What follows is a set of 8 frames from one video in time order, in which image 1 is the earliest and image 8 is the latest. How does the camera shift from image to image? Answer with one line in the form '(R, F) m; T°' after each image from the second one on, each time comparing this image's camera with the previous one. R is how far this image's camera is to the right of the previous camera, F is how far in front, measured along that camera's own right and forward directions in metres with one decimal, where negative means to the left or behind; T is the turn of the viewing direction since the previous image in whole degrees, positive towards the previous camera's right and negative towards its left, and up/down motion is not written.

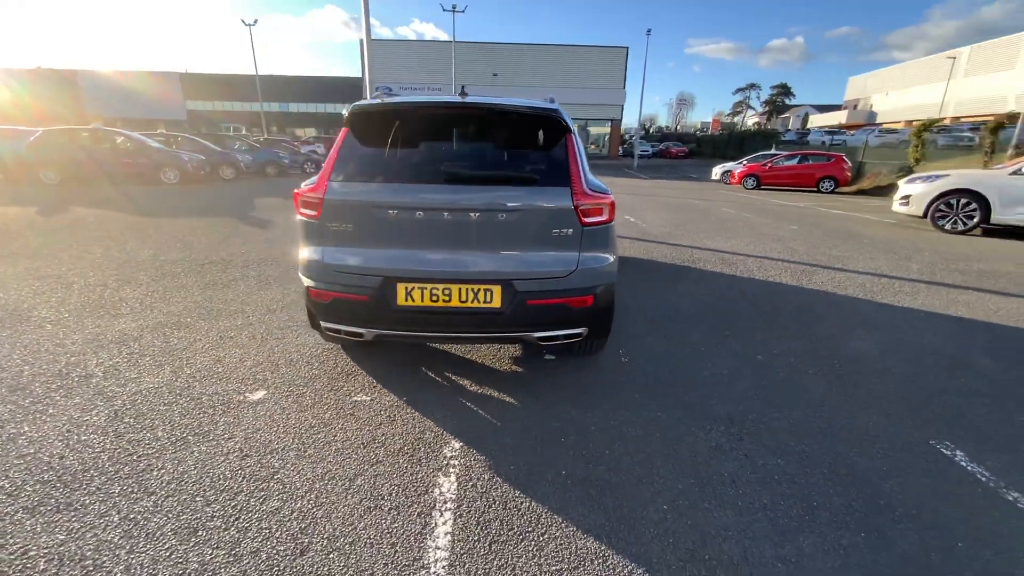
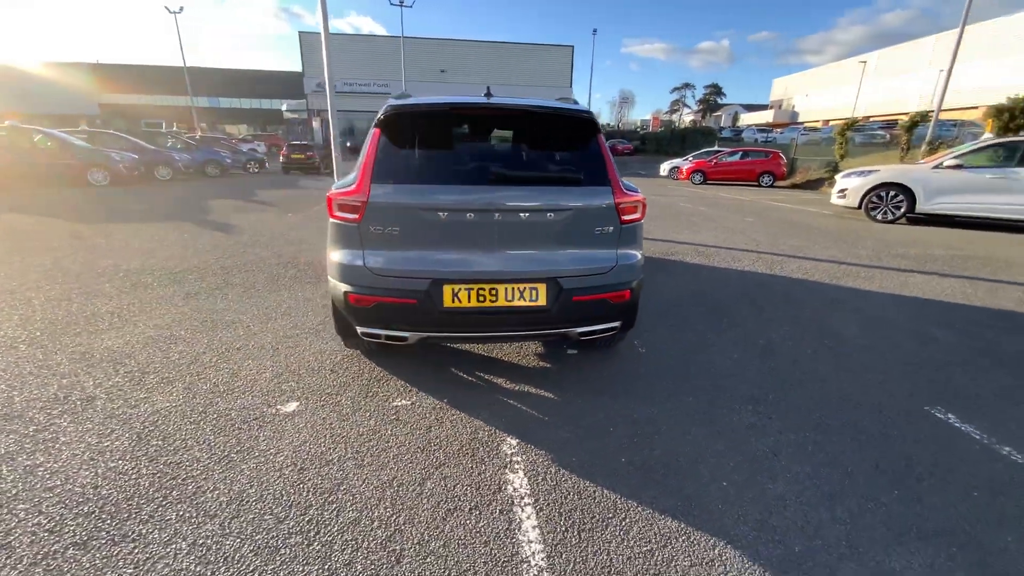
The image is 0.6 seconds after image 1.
(-0.5, 0.0) m; +6°
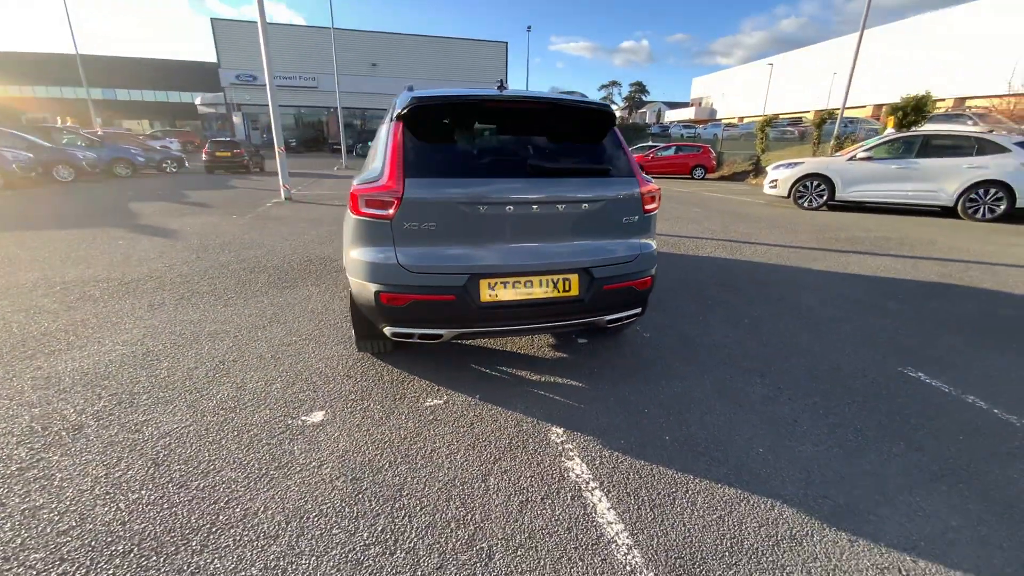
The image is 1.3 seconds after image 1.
(-0.6, 0.0) m; +8°
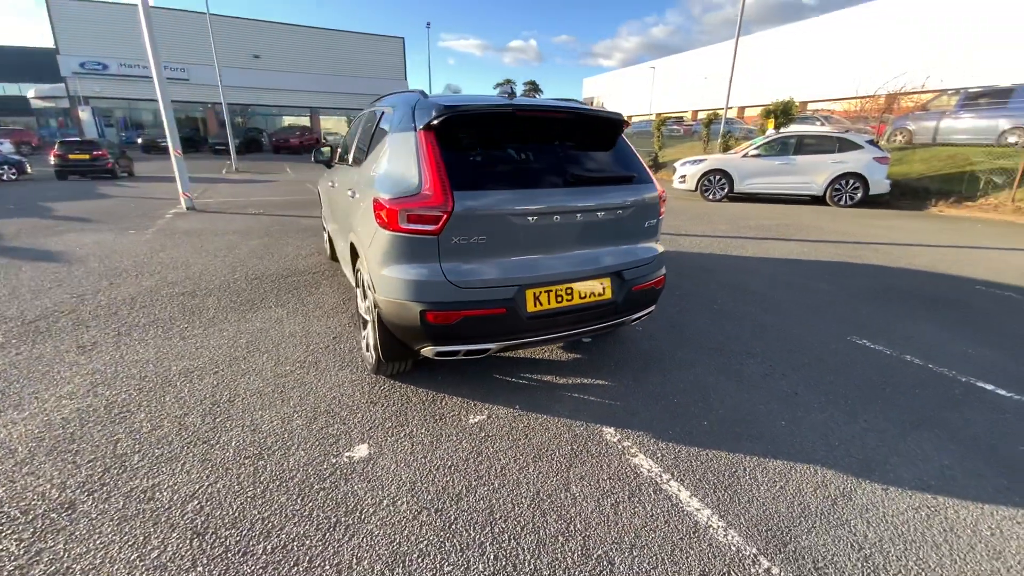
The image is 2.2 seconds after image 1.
(-0.8, +0.1) m; +12°
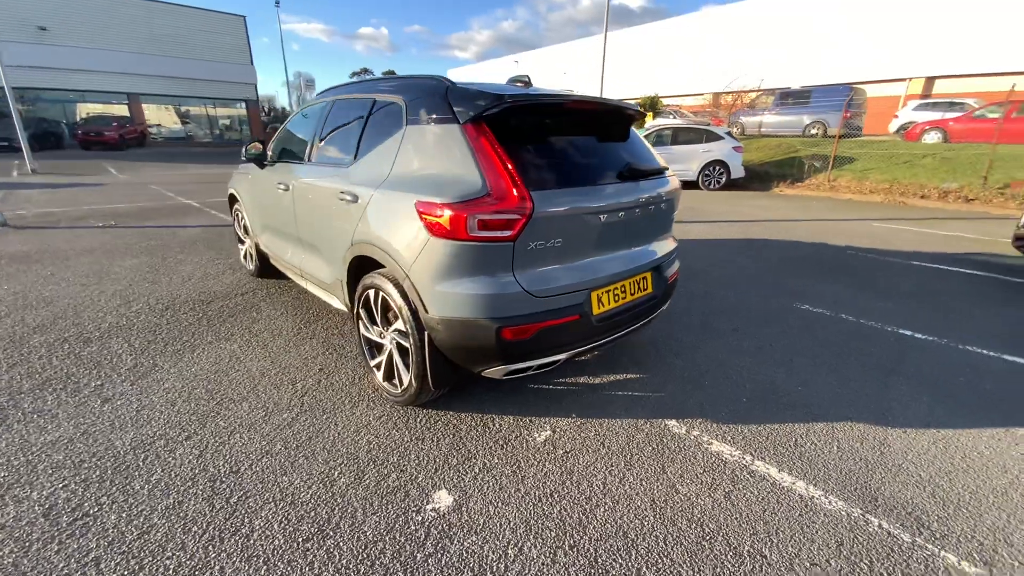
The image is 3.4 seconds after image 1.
(-1.0, +0.3) m; +16°
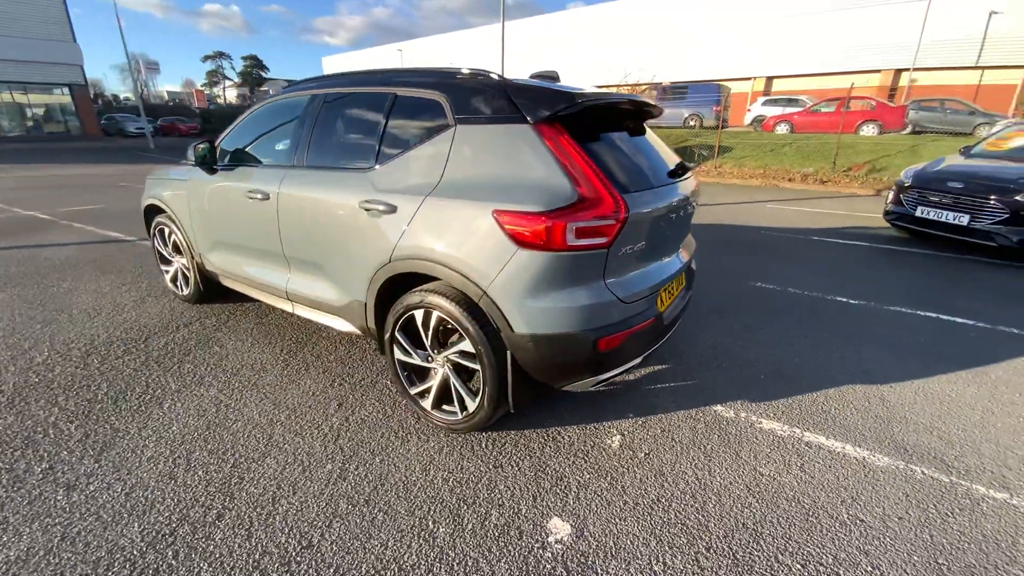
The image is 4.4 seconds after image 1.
(-0.9, +0.2) m; +13°
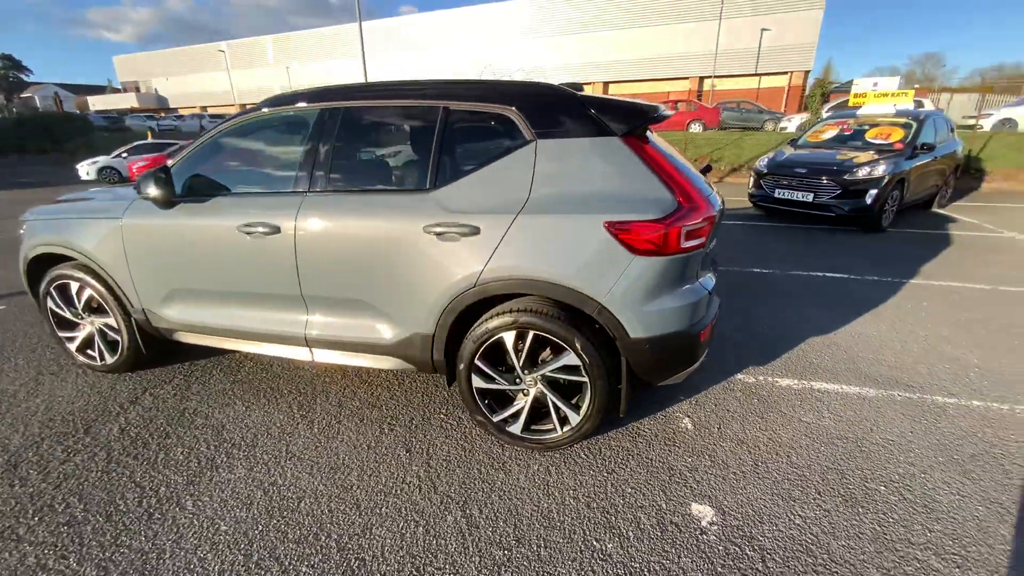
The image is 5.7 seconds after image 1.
(-1.1, +0.2) m; +17°
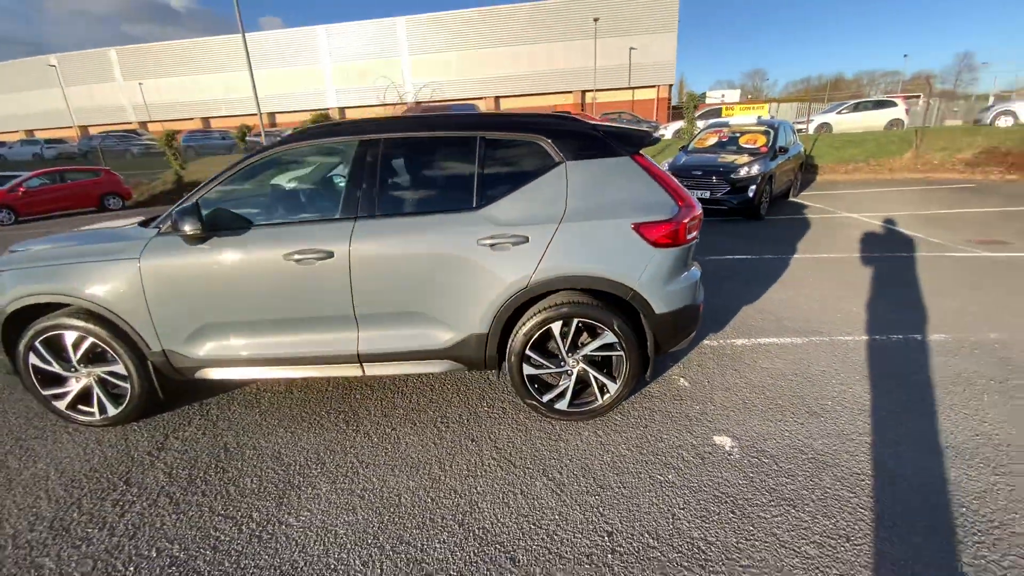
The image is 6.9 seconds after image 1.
(-0.8, -0.3) m; +12°
